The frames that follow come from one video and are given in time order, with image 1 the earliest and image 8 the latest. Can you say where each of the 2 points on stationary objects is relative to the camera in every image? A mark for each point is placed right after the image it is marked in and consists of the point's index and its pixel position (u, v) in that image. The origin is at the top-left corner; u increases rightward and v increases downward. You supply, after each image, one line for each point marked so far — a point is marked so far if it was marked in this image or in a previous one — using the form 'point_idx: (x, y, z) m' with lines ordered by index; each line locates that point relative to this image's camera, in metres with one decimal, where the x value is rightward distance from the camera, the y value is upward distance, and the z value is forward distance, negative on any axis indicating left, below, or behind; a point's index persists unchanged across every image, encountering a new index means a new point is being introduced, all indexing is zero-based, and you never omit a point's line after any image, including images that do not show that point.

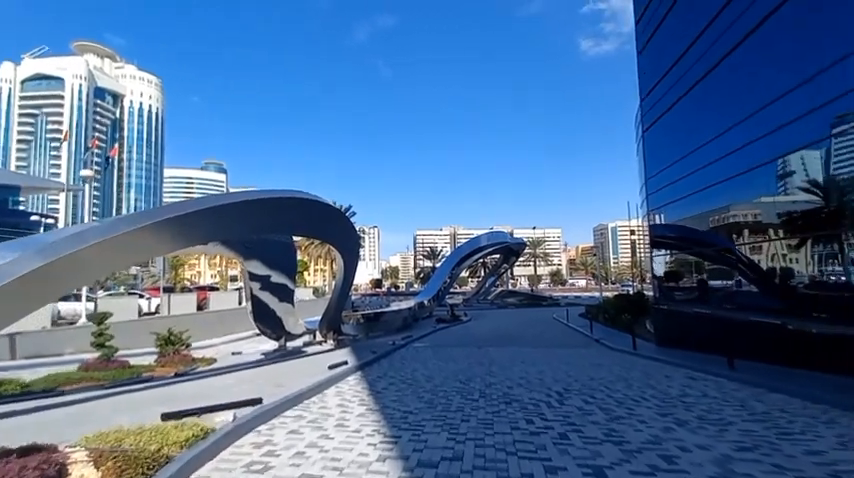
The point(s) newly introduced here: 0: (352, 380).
0: (-1.6, -3.1, +9.0) m
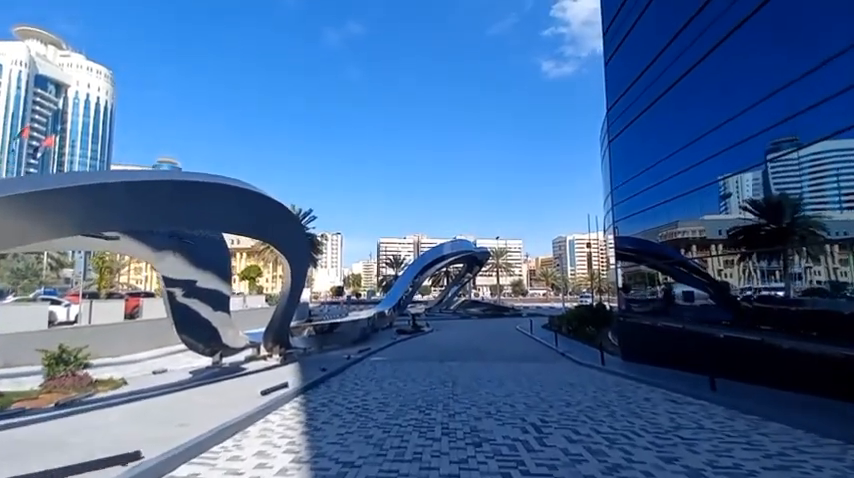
0: (-2.5, -3.1, +7.4) m
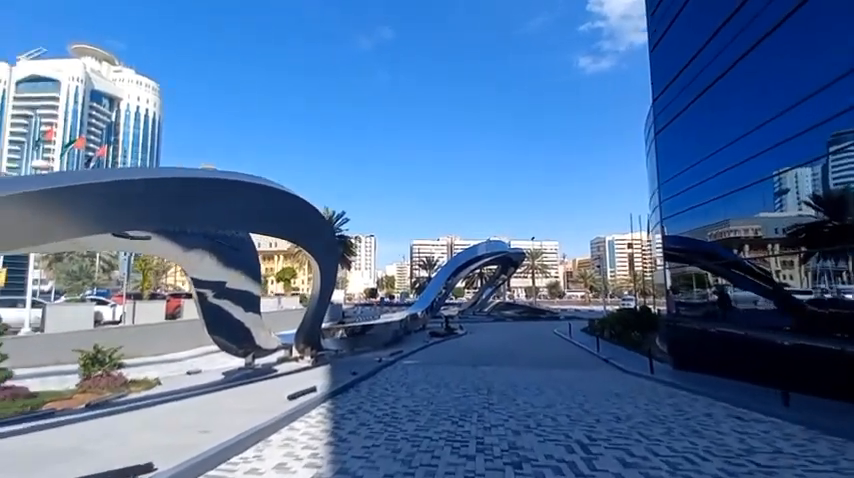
0: (-1.9, -3.1, +7.1) m
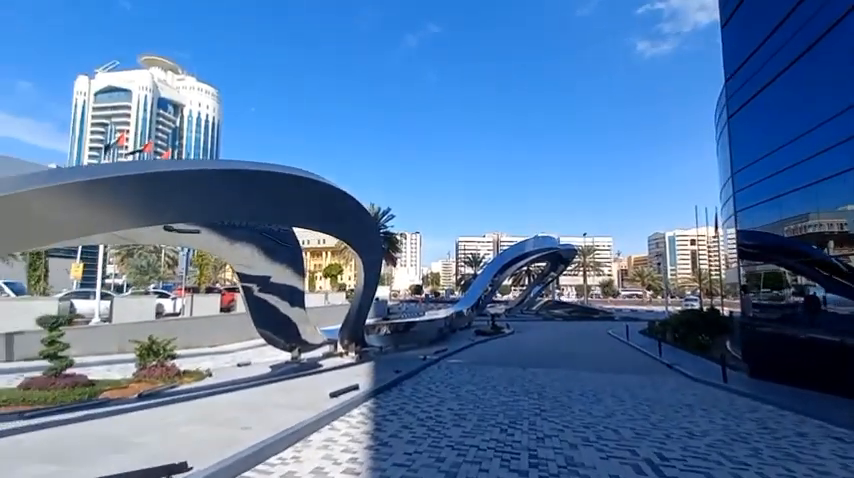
0: (-1.1, -2.9, +6.8) m
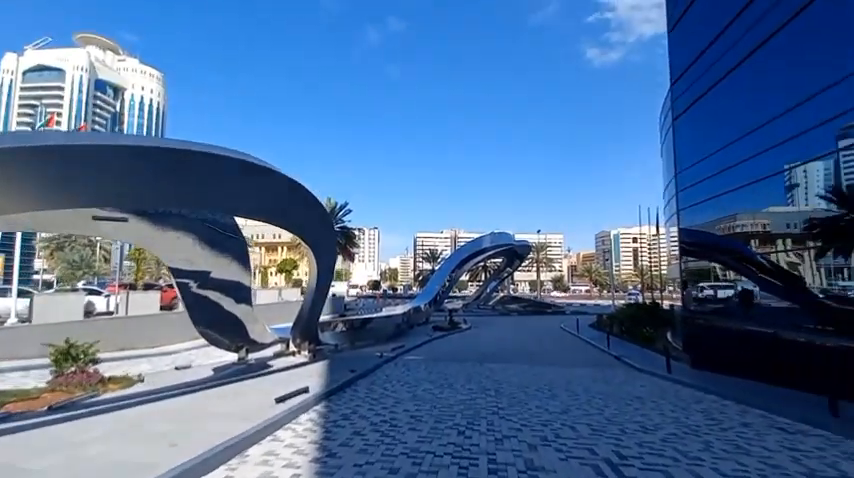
0: (-1.9, -2.8, +6.3) m
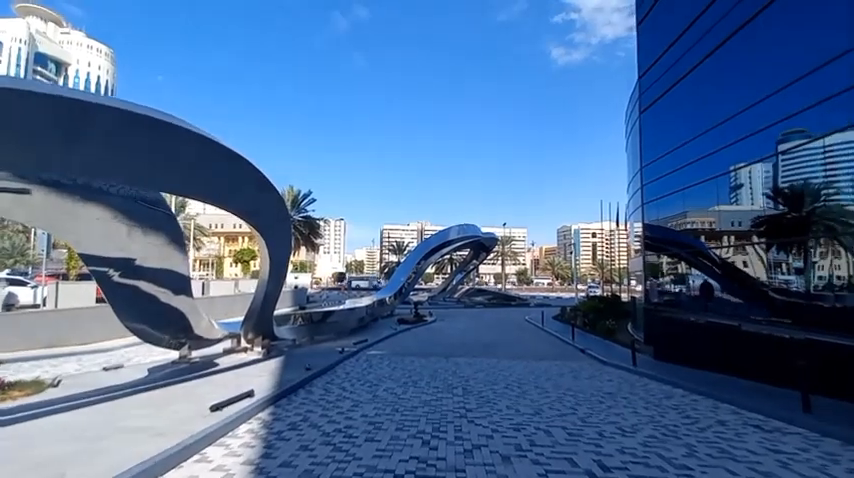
0: (-2.4, -2.6, +5.4) m
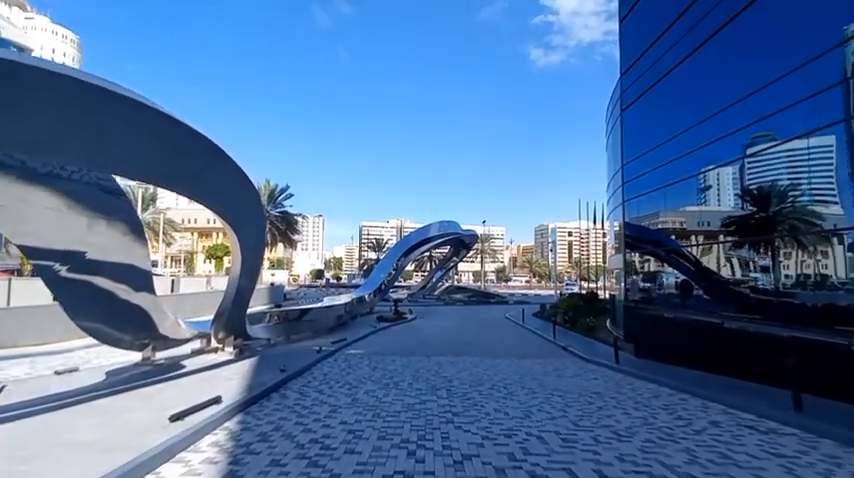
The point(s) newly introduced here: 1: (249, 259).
0: (-2.6, -2.5, +4.9) m
1: (-4.7, -0.4, +11.0) m
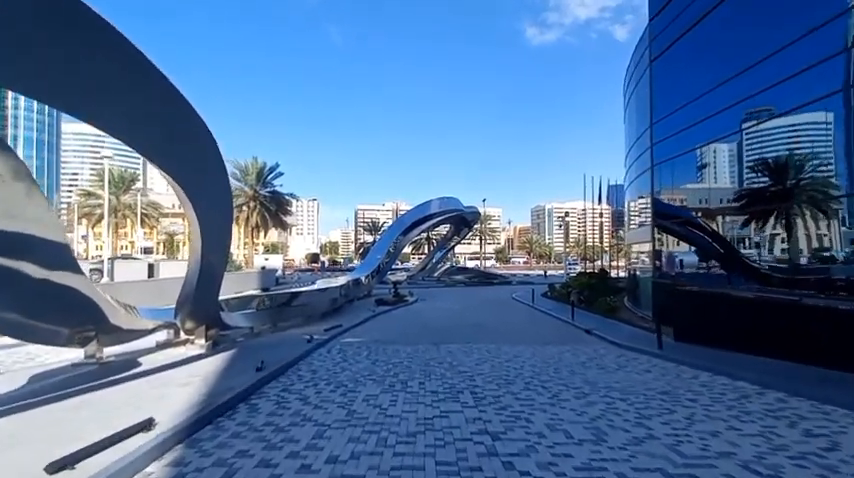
0: (-2.2, -2.0, +2.8) m
1: (-4.5, +0.3, +8.9) m
